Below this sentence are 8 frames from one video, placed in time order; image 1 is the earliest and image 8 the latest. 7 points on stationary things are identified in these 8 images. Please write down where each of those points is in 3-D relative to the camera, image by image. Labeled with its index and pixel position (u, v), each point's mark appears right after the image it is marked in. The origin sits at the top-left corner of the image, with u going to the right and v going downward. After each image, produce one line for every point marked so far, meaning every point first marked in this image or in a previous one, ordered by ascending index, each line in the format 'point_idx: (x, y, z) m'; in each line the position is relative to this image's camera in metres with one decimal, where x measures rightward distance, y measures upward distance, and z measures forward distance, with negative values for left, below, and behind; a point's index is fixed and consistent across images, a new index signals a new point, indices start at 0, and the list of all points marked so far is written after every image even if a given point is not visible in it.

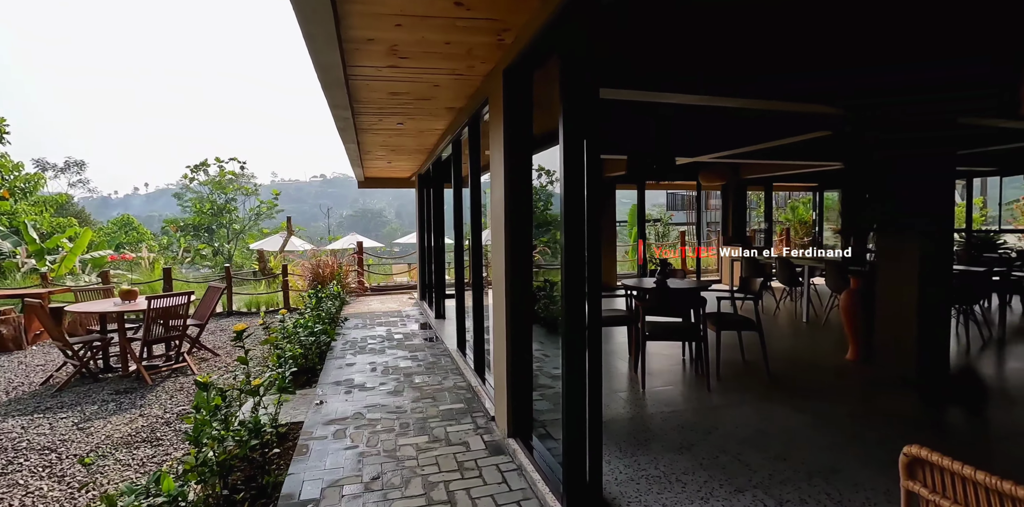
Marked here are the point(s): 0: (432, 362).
0: (-1.0, -1.3, +6.2) m
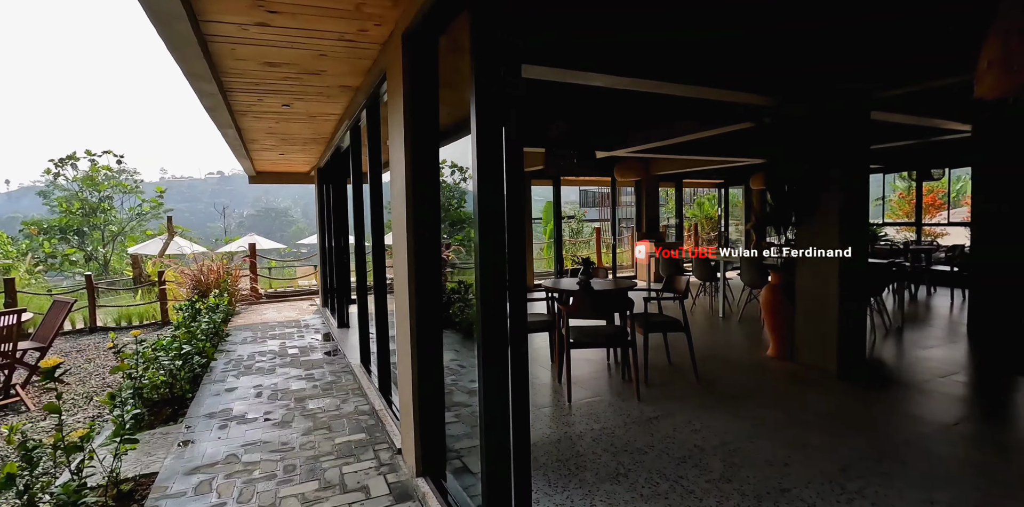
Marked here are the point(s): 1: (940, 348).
0: (-1.9, -1.3, +5.4) m
1: (+4.2, -0.9, +5.1) m
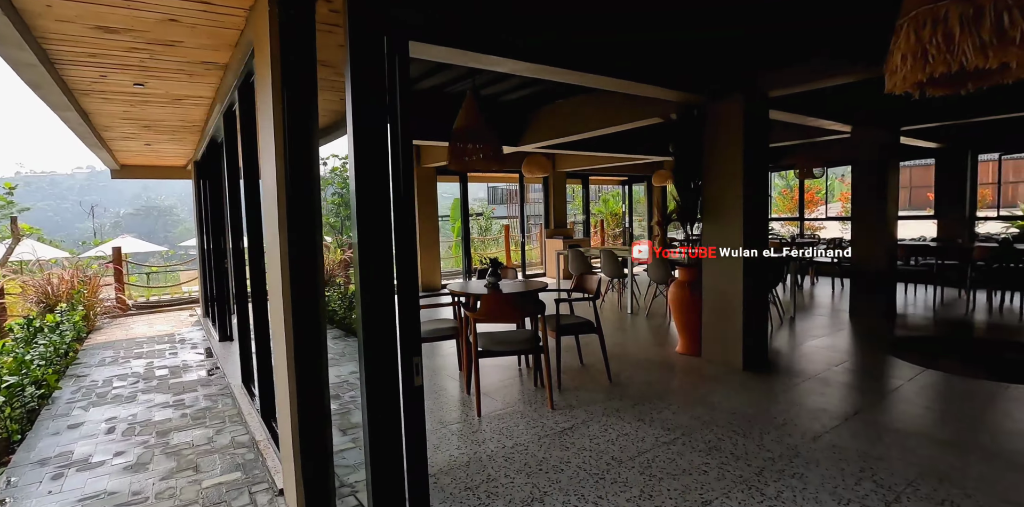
0: (-2.8, -1.4, +4.7) m
1: (+3.3, -0.9, +5.4) m
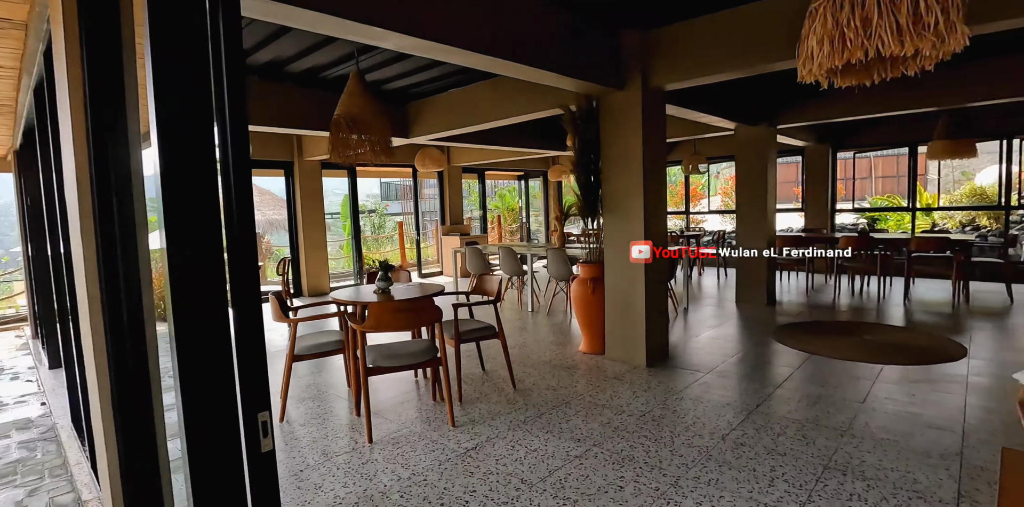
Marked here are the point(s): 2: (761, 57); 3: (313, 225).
0: (-3.6, -1.5, +3.7) m
1: (+2.2, -0.8, +5.6) m
2: (+1.7, +1.3, +3.5) m
3: (-3.1, +0.5, +8.1) m
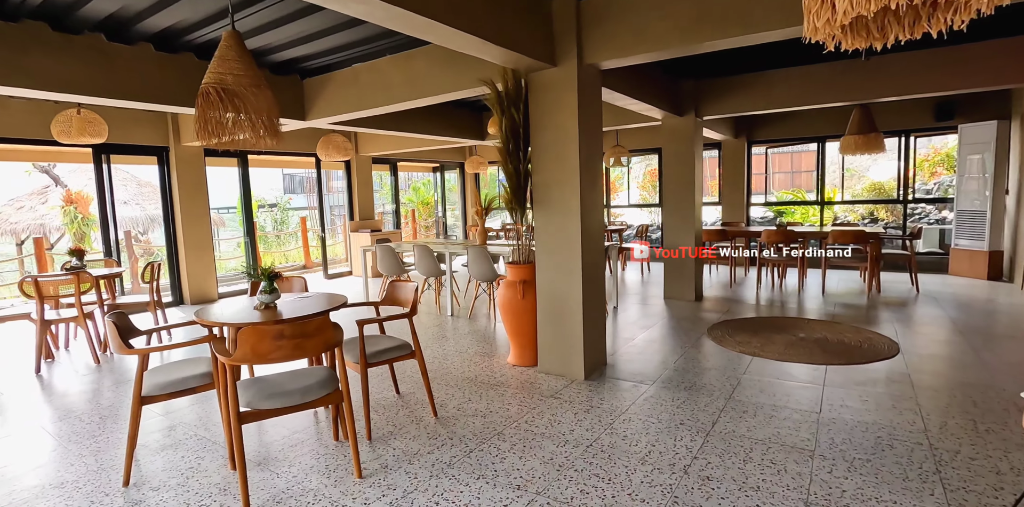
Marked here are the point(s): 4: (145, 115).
0: (-4.0, -1.6, +2.5) m
1: (+1.4, -0.7, +5.4) m
2: (+1.2, +1.3, +3.1) m
3: (-4.3, +0.4, +7.0) m
4: (-4.6, +1.7, +6.5) m
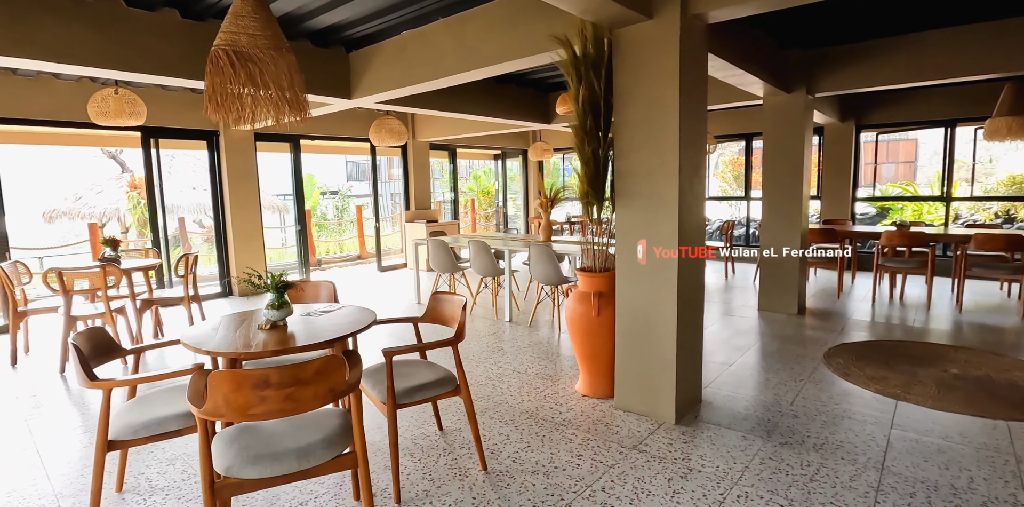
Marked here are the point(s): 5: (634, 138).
0: (-3.7, -1.5, +2.3) m
1: (+2.0, -0.8, +4.5) m
2: (+1.6, +1.3, +2.2) m
3: (-3.5, +0.6, +6.6) m
4: (-3.8, +1.9, +6.2) m
5: (+0.7, +0.6, +2.8) m
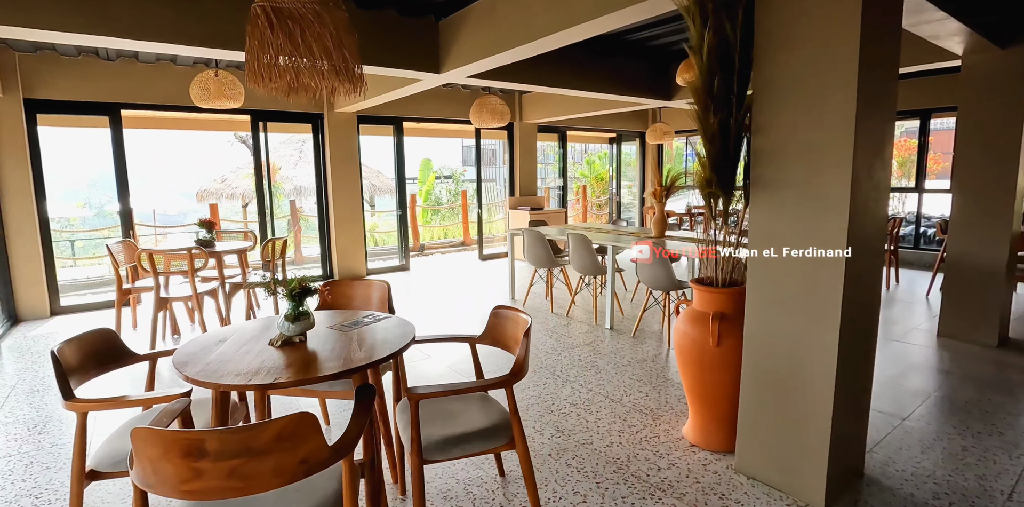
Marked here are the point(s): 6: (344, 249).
0: (-3.4, -1.4, +2.5) m
1: (+2.7, -0.9, +3.3) m
2: (+1.8, +1.1, +1.2) m
3: (-2.1, +0.8, +6.6) m
4: (-2.5, +2.1, +6.2) m
5: (+1.0, +0.6, +2.0) m
6: (-2.2, +0.1, +6.7) m
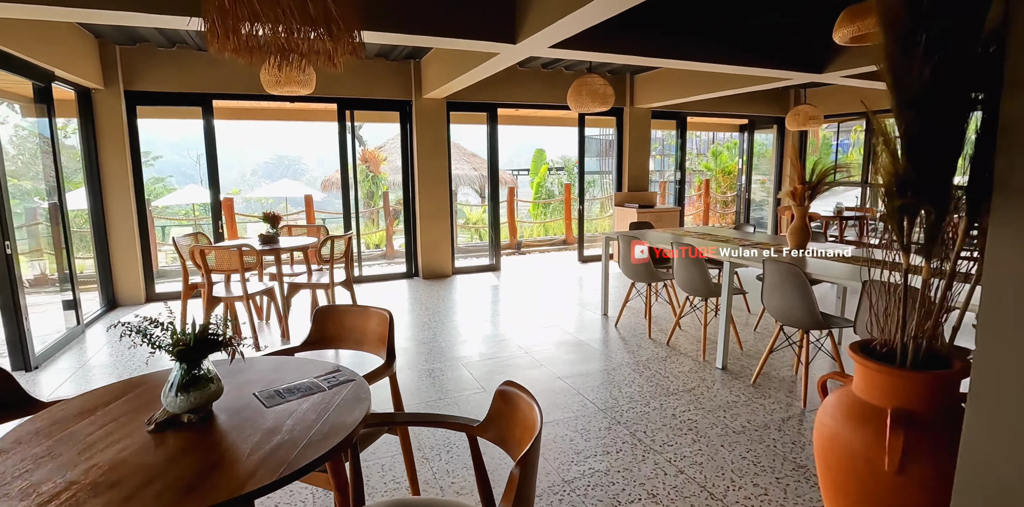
0: (-3.2, -1.3, +2.5) m
1: (+2.9, -1.1, +2.0) m
2: (+1.7, +1.0, 0.0) m
3: (-1.0, +0.8, +6.2) m
4: (-1.4, +2.1, +5.9) m
5: (+1.1, +0.4, +1.0) m
6: (-1.0, +0.1, +6.3) m
